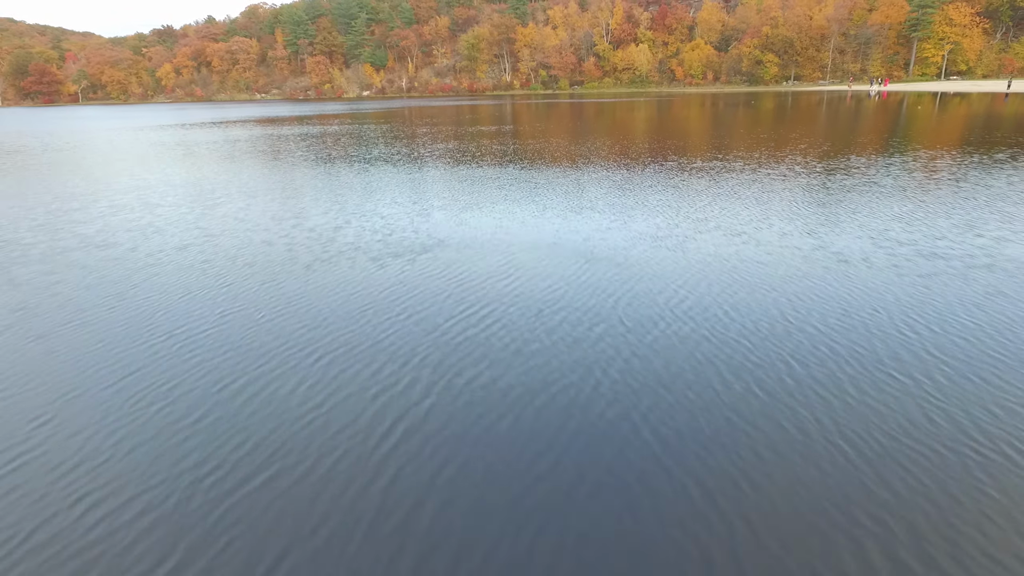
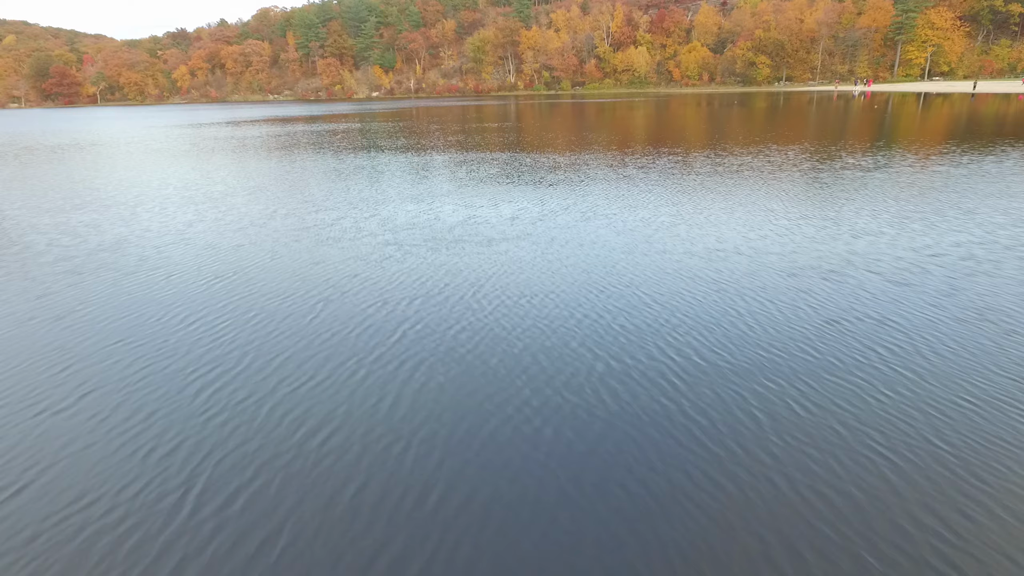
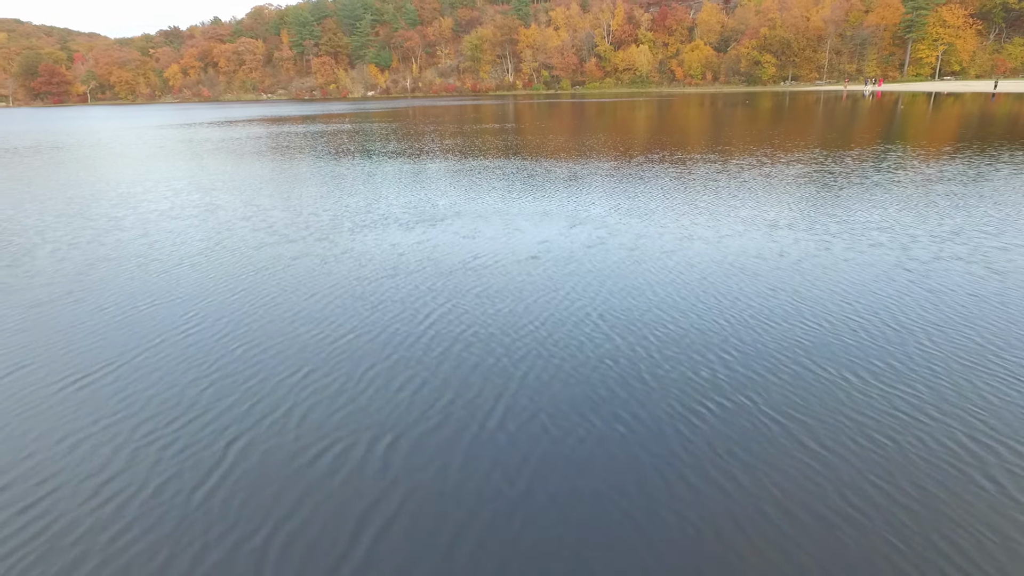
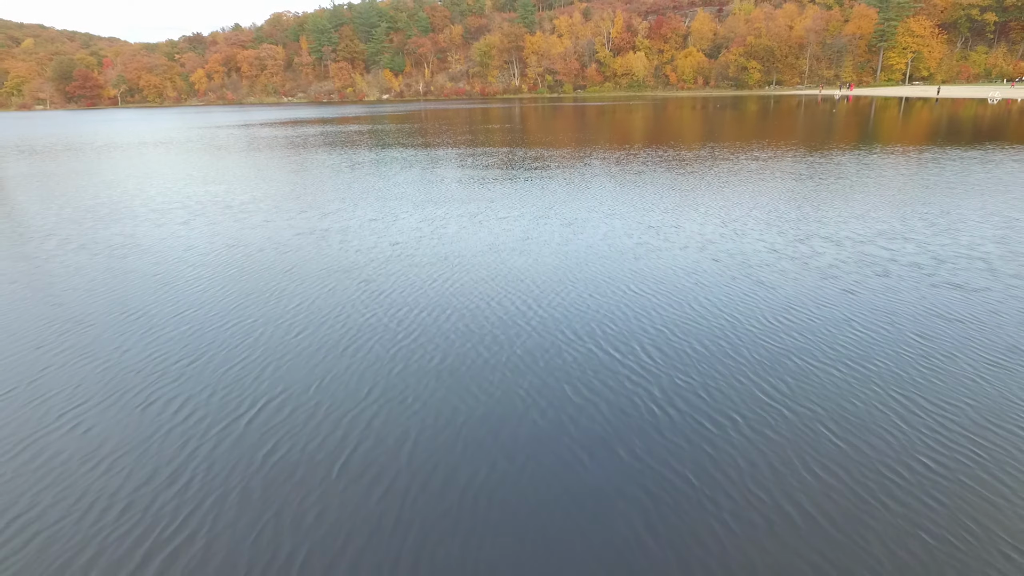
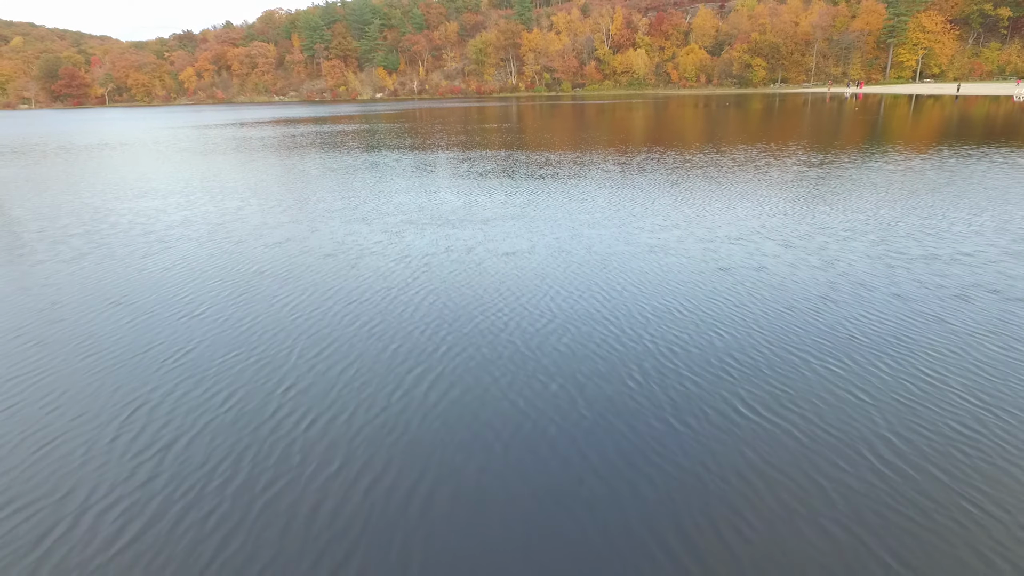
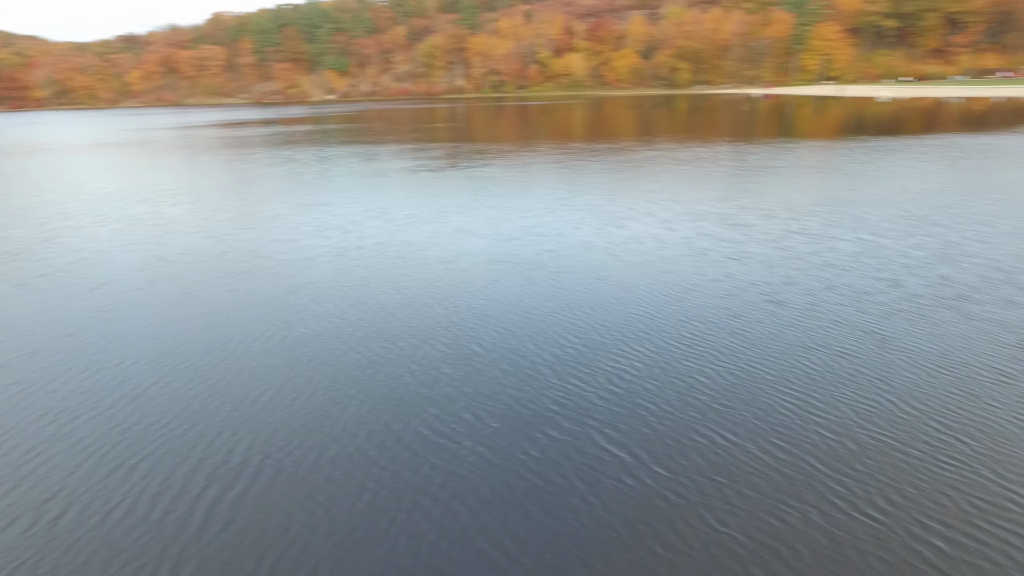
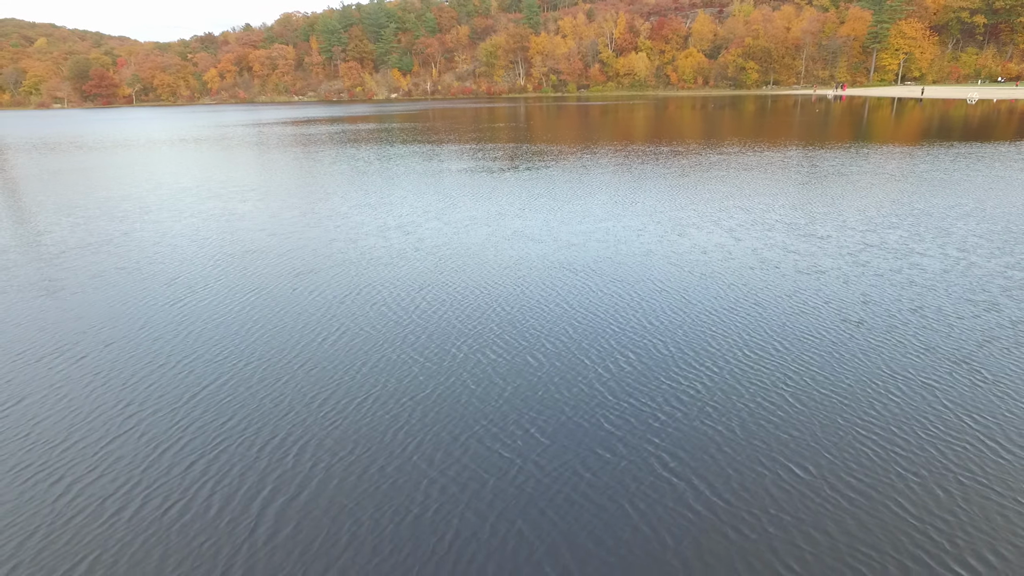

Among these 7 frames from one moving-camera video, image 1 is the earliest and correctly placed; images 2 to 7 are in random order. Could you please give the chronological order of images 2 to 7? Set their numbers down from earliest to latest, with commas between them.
3, 2, 5, 4, 7, 6
